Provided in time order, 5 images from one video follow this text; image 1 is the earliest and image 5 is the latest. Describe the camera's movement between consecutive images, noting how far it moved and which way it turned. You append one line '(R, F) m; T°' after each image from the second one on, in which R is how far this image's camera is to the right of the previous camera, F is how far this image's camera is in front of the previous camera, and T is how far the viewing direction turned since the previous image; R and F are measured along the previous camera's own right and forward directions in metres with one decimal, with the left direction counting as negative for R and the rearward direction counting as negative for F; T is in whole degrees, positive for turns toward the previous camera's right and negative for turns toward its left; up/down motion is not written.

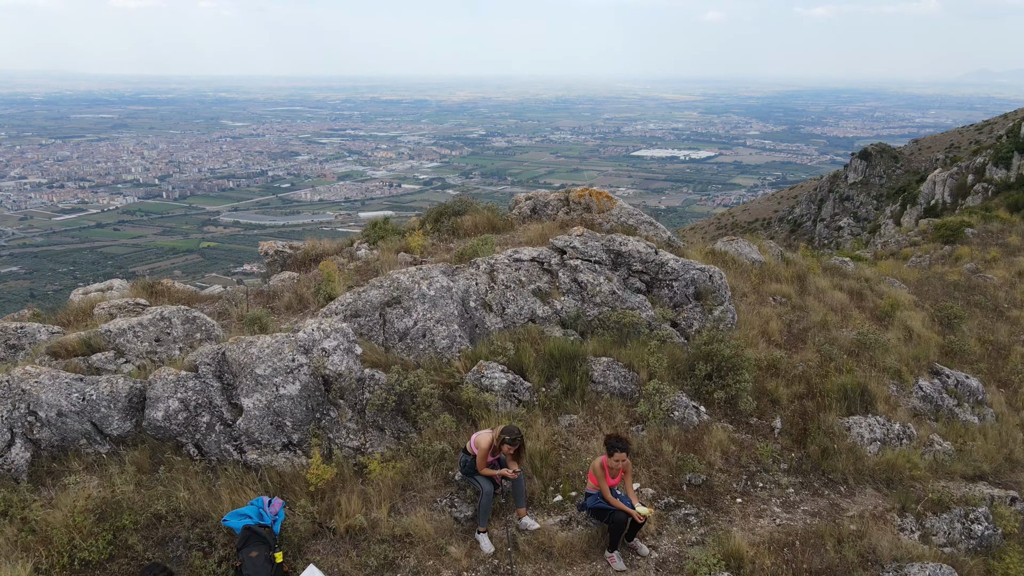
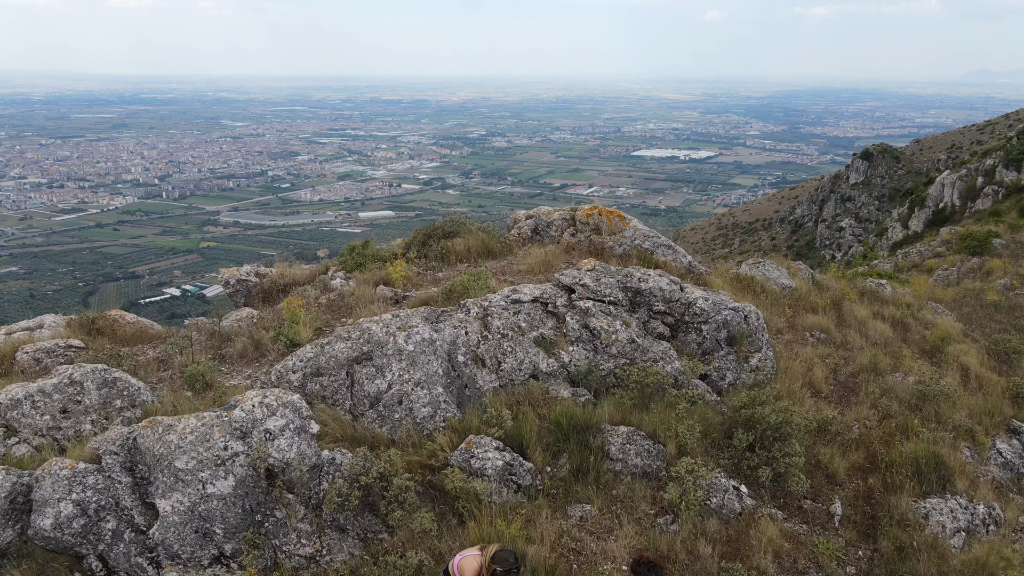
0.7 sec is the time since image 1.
(0.0, +0.8) m; 0°
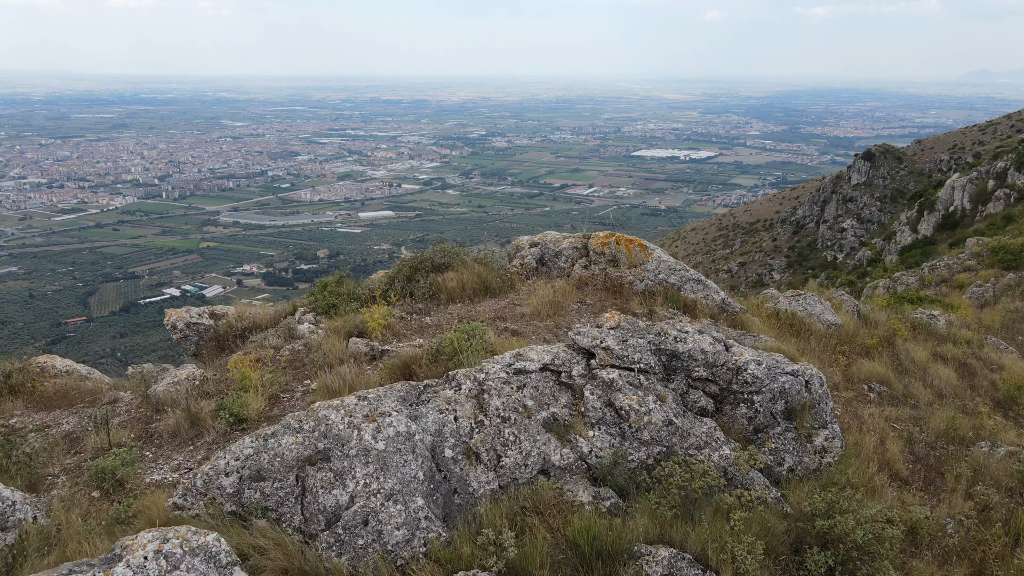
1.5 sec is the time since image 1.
(0.0, +0.8) m; 0°
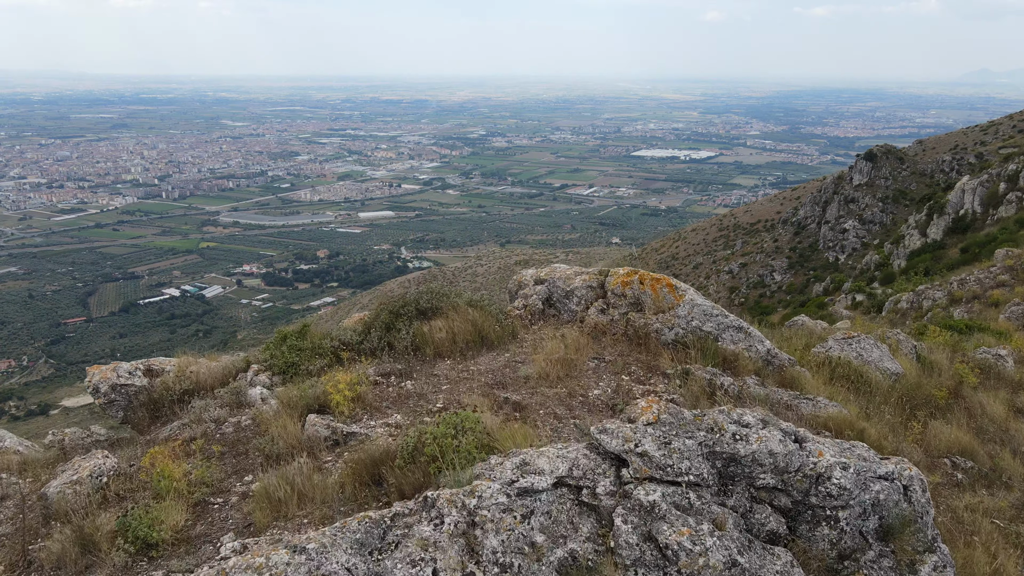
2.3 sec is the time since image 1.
(0.0, +0.8) m; 0°
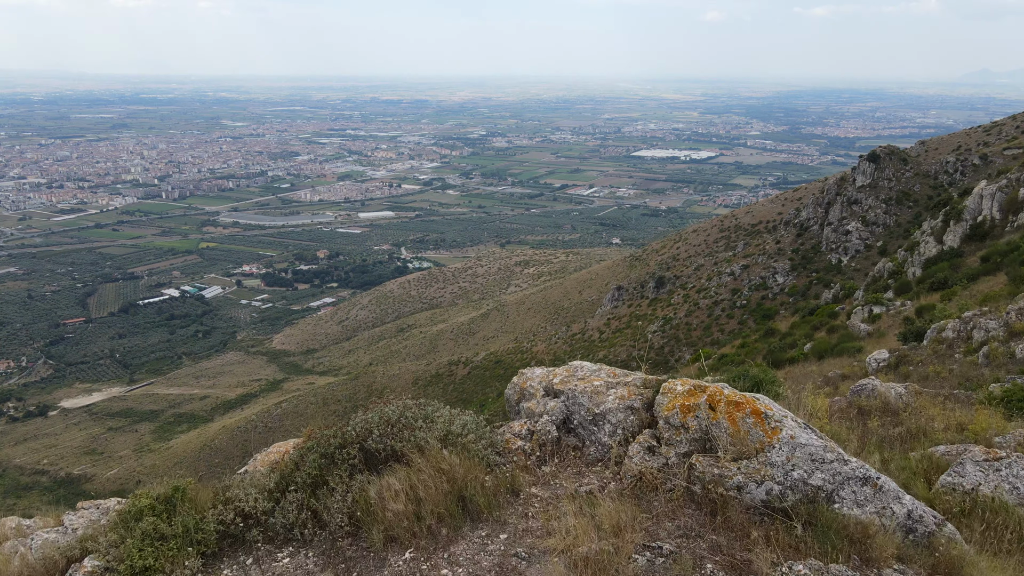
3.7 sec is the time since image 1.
(+0.3, +2.9) m; 0°
